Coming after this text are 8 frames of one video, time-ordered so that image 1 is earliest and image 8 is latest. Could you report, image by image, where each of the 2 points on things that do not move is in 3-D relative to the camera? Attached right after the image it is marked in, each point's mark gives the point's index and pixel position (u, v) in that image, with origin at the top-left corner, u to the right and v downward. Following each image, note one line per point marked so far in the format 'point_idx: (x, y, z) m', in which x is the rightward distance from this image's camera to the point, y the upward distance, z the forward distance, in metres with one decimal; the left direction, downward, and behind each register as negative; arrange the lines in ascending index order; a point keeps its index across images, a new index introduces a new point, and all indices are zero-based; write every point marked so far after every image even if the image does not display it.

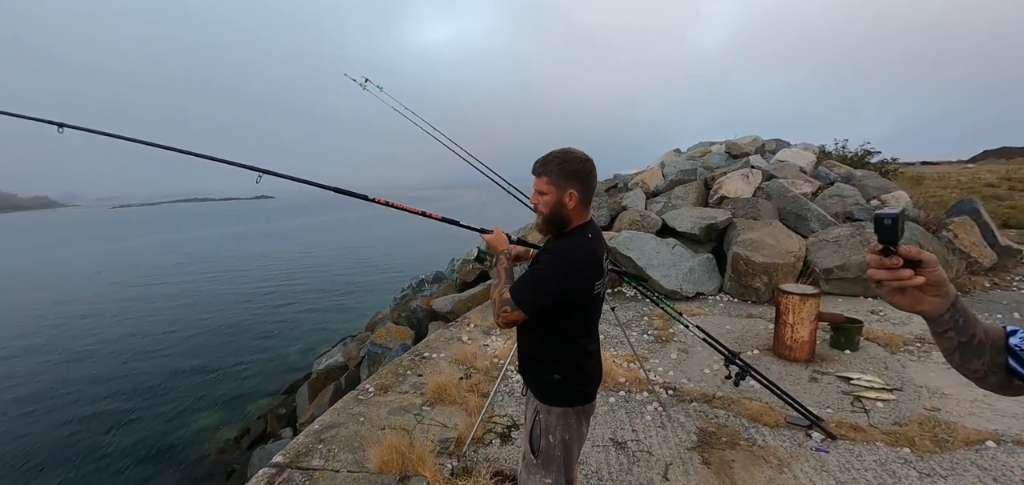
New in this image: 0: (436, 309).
0: (-1.4, -1.2, +7.6) m
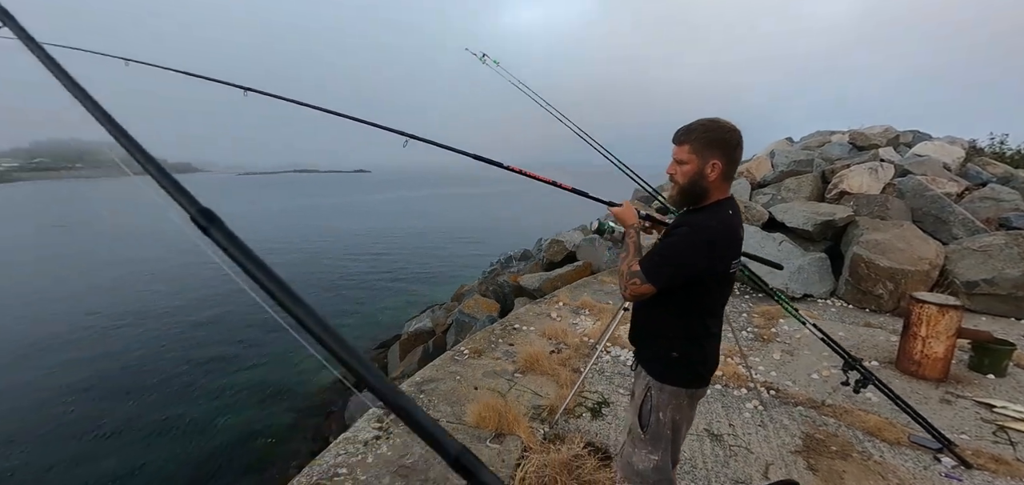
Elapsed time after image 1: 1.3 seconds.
0: (+0.2, -0.8, +7.8) m
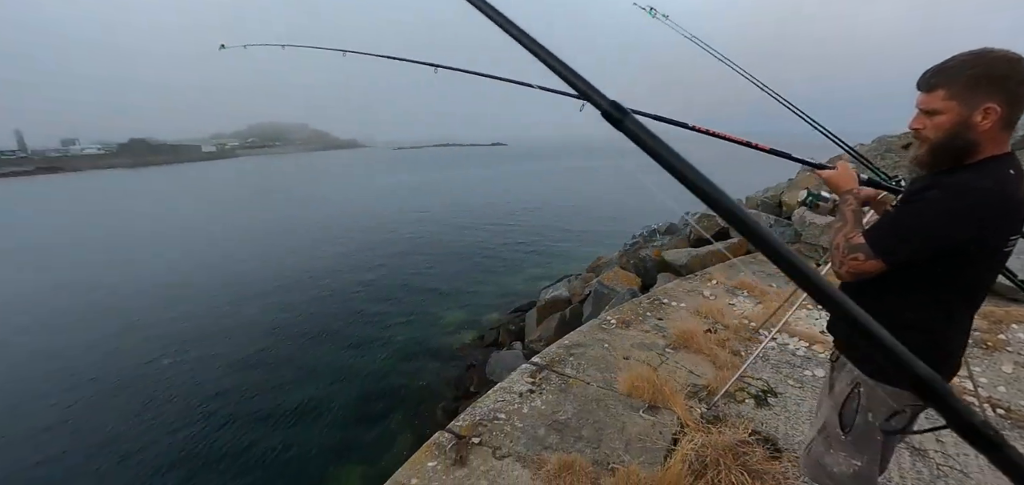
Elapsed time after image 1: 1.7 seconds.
0: (+2.8, -0.3, +7.4) m
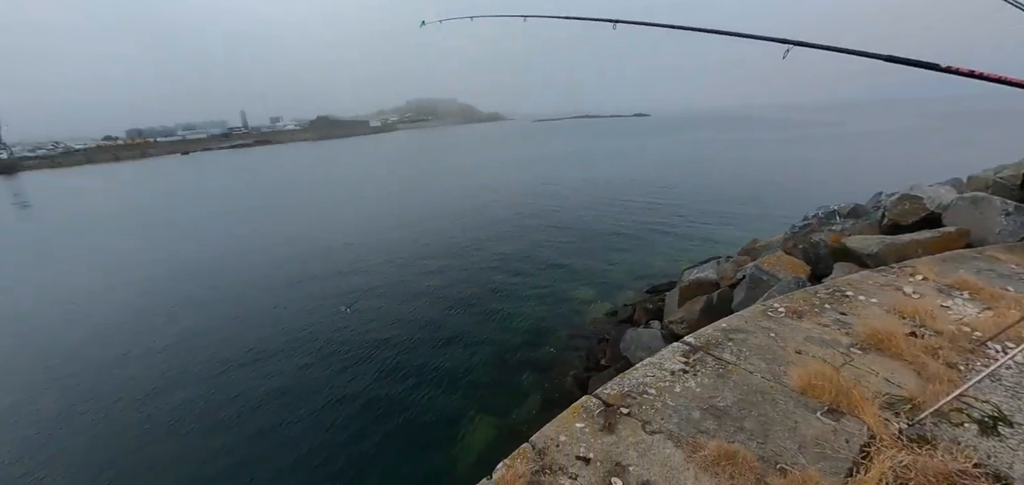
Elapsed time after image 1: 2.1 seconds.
0: (+5.1, -0.1, +6.3) m
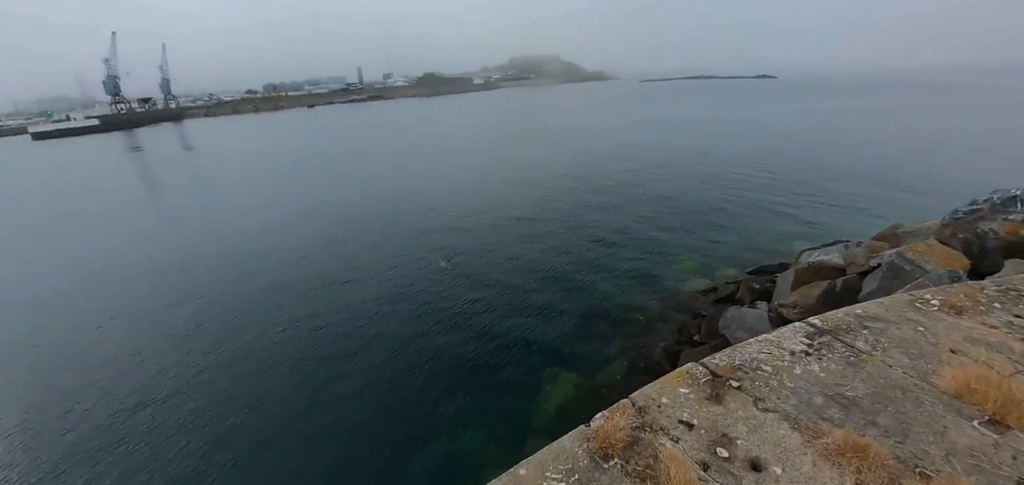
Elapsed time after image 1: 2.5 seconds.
0: (+6.5, 0.0, +5.2) m
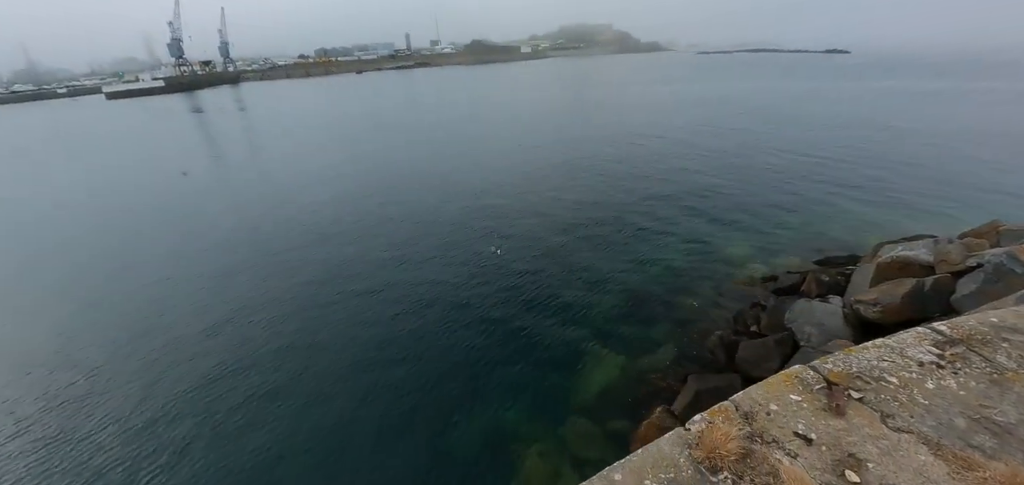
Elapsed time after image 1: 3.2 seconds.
0: (+7.3, -0.1, +4.3) m
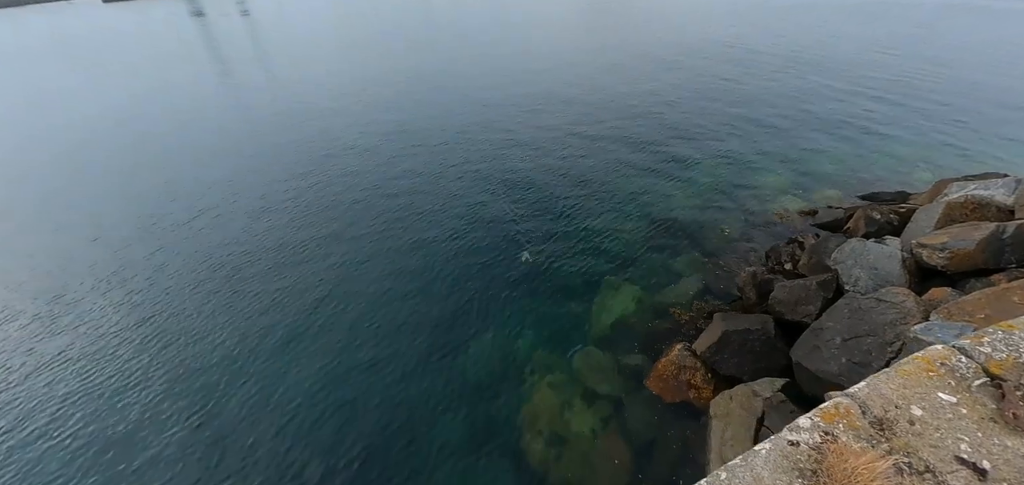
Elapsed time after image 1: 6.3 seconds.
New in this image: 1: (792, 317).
0: (+7.4, +0.3, +3.1) m
1: (+10.5, -2.7, +15.4) m
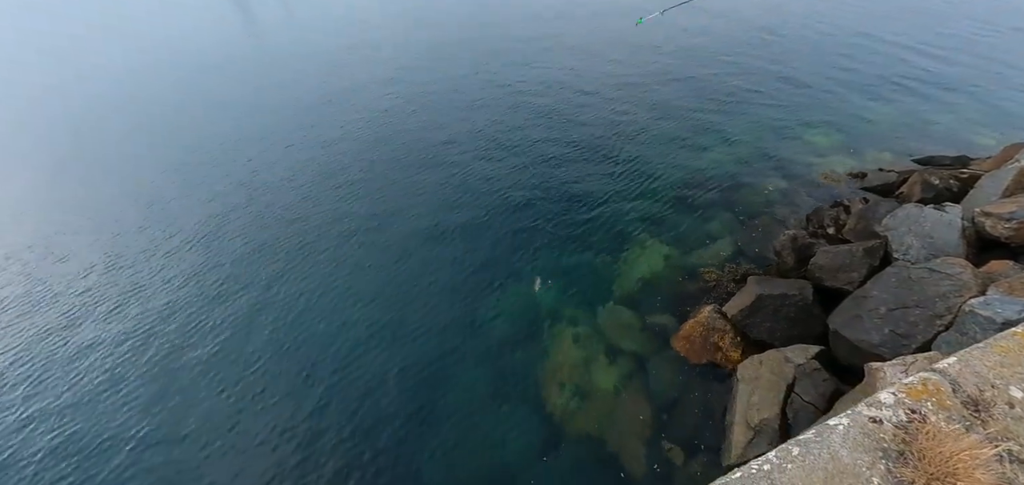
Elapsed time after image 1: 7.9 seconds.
0: (+7.7, +0.3, +2.6) m
1: (+11.3, -1.4, +14.9) m
